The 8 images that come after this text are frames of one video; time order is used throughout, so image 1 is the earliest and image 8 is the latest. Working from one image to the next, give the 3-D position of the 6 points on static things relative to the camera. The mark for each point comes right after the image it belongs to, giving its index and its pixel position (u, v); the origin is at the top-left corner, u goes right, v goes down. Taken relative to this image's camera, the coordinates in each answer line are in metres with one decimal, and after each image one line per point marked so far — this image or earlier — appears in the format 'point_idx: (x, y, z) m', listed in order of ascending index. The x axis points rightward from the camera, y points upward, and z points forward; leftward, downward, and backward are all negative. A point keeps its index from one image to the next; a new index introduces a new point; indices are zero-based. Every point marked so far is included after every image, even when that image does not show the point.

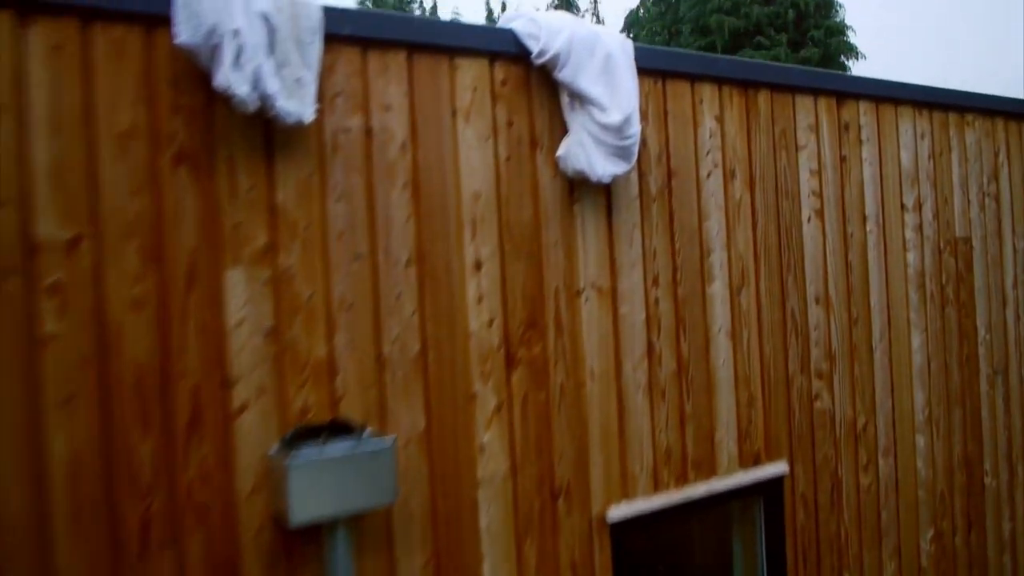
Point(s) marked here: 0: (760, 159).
0: (+0.7, +0.4, +2.2) m
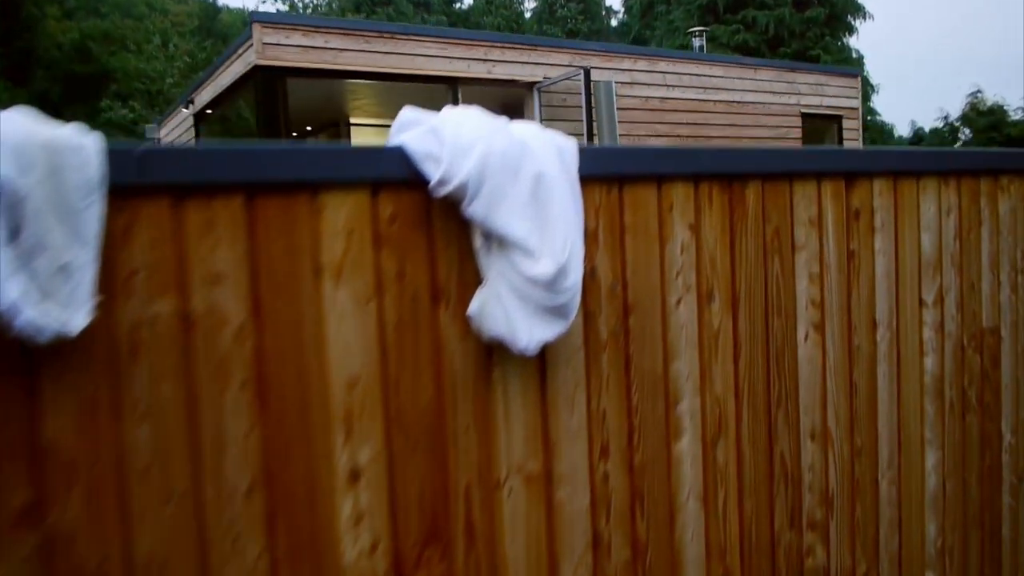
0: (+0.5, 0.0, +1.7) m
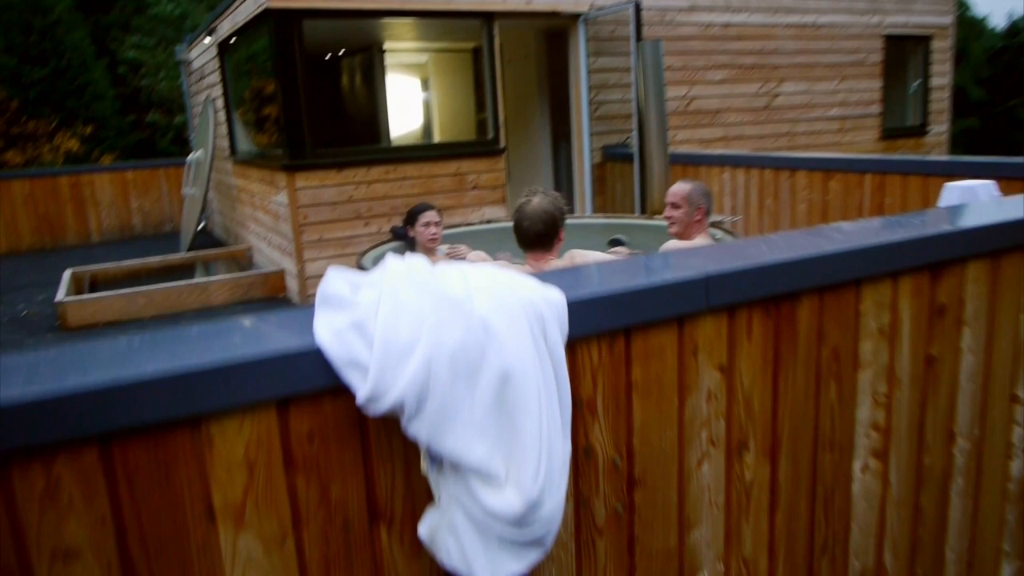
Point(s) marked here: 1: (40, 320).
0: (+0.5, -0.2, +1.4) m
1: (-2.7, -0.2, +4.4) m
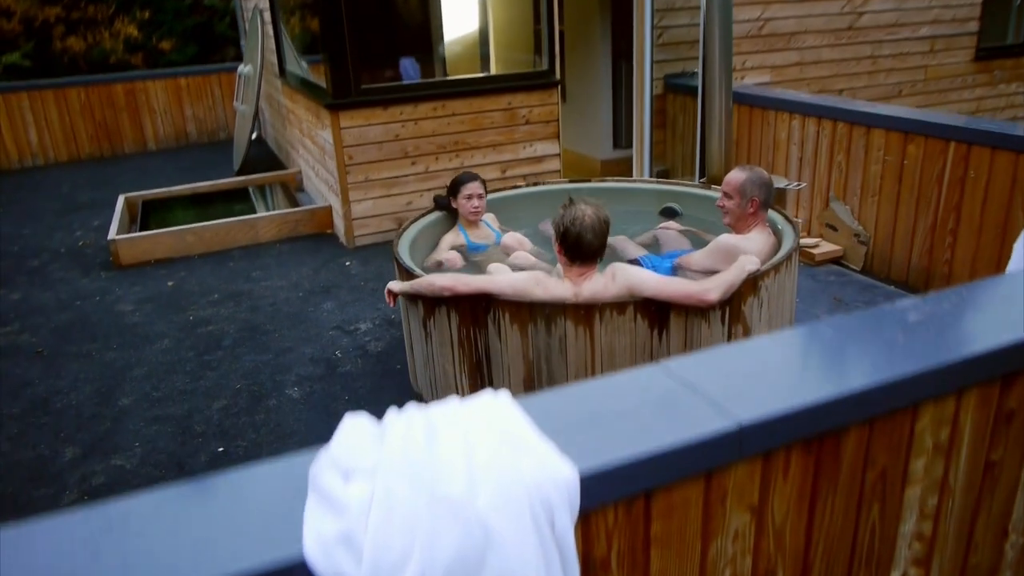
0: (+0.5, -0.4, +1.3) m
1: (-2.4, +0.2, +4.5) m
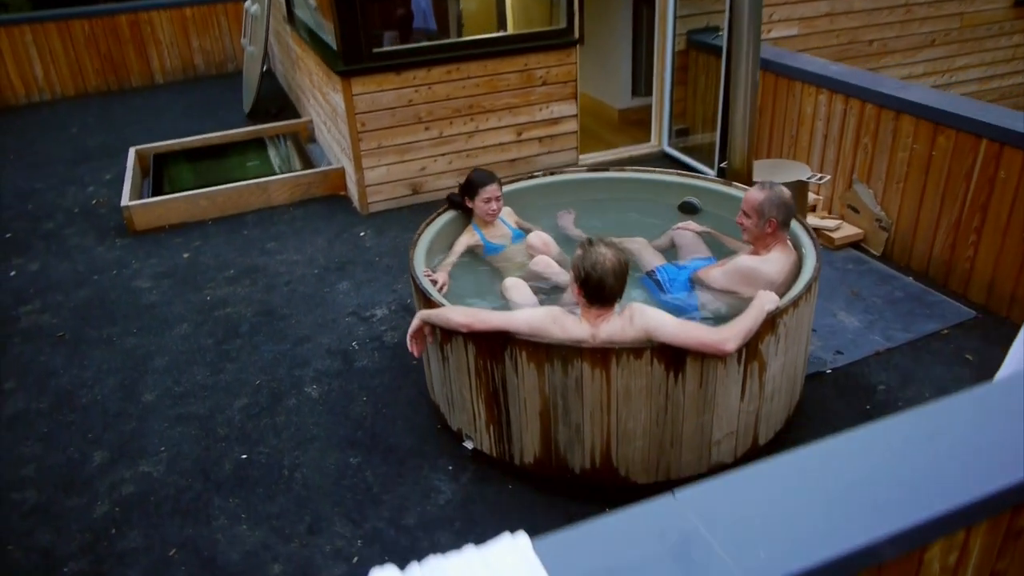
0: (+0.5, -0.6, +1.3) m
1: (-2.3, +0.4, +4.5) m
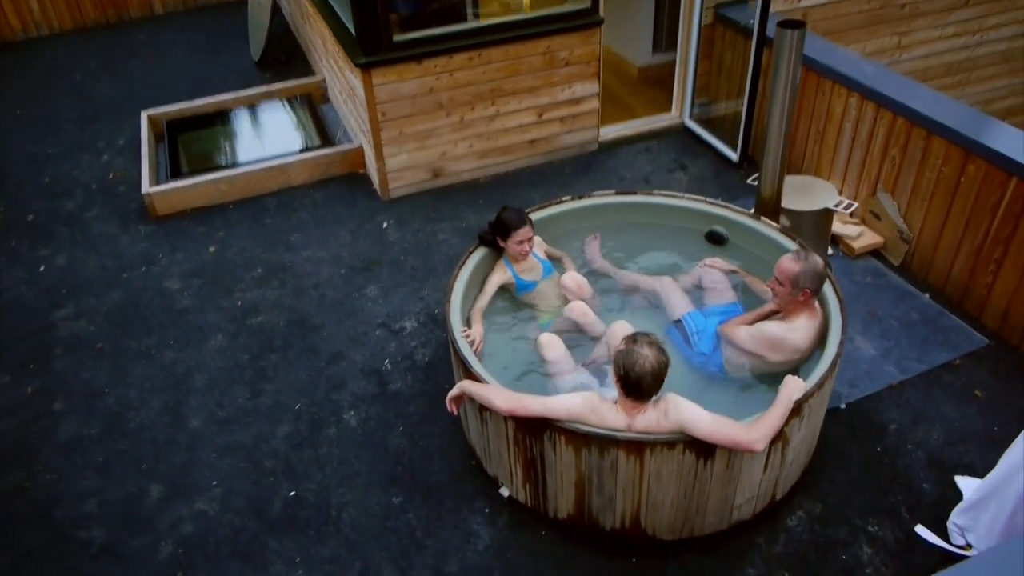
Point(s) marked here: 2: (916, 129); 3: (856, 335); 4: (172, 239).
0: (+0.6, -1.0, +1.5) m
1: (-2.2, +0.5, +4.5) m
2: (+1.7, +0.7, +3.4) m
3: (+1.4, -0.2, +3.3) m
4: (-1.8, +0.3, +4.1) m
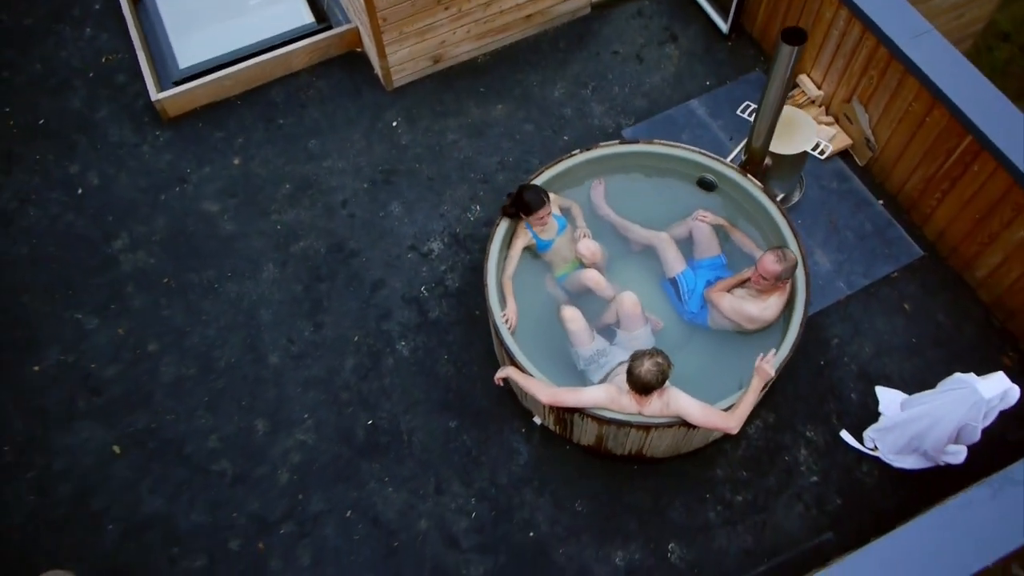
0: (+0.9, -1.3, +2.6) m
1: (-2.2, +1.2, +4.6) m
2: (+1.8, +1.1, +3.7) m
3: (+1.5, +0.2, +3.9) m
4: (-1.8, +0.8, +4.3) m
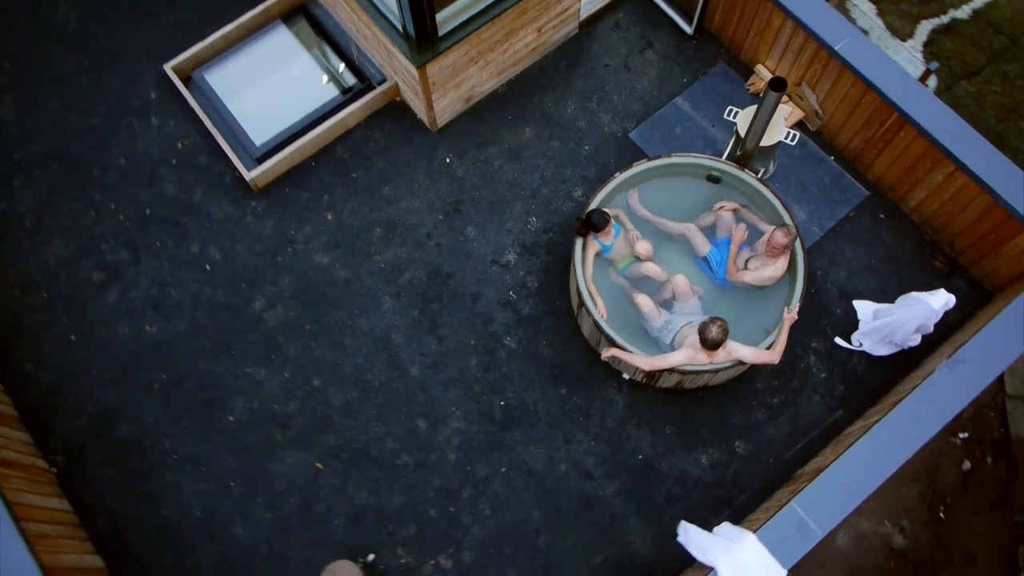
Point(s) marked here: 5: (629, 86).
0: (+1.7, -1.2, +4.1) m
1: (-2.0, +0.8, +5.4) m
2: (+2.0, +1.4, +4.9) m
3: (+1.9, +0.6, +5.2) m
4: (-1.5, +0.5, +5.2) m
5: (+0.8, +1.4, +5.5) m
